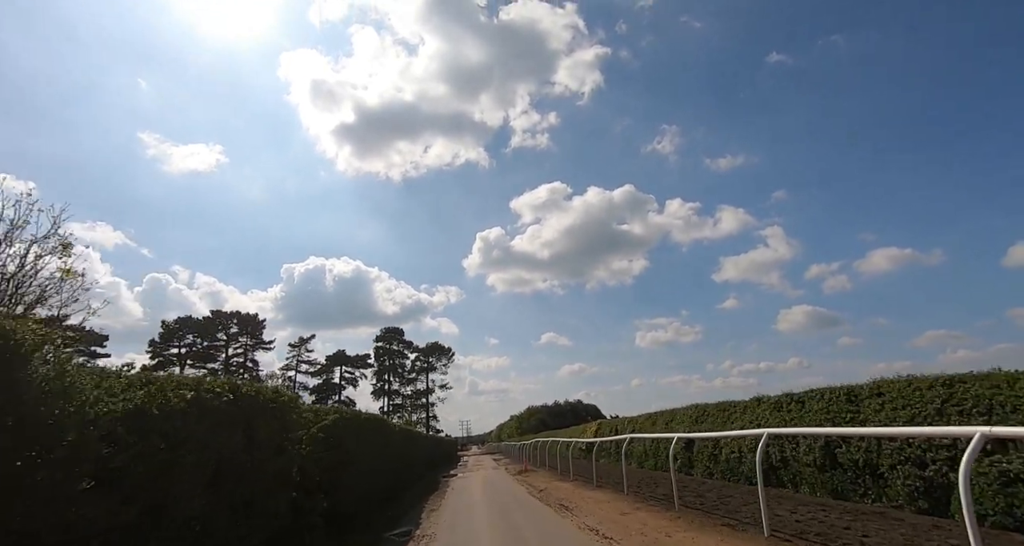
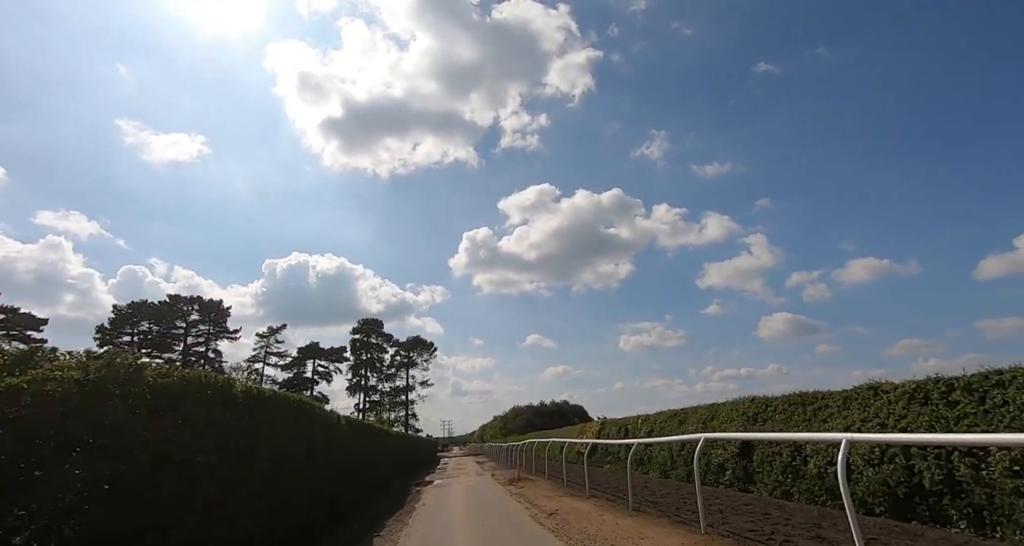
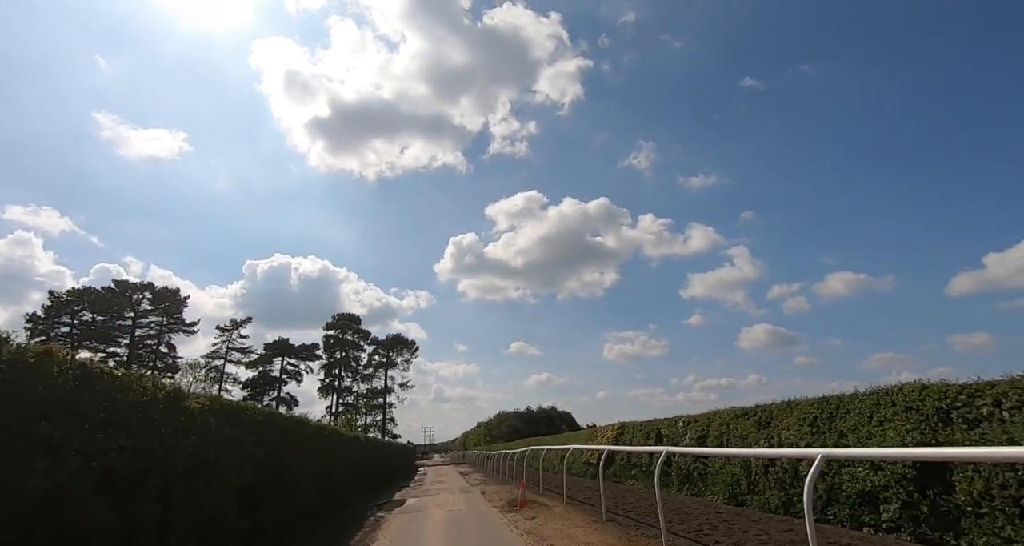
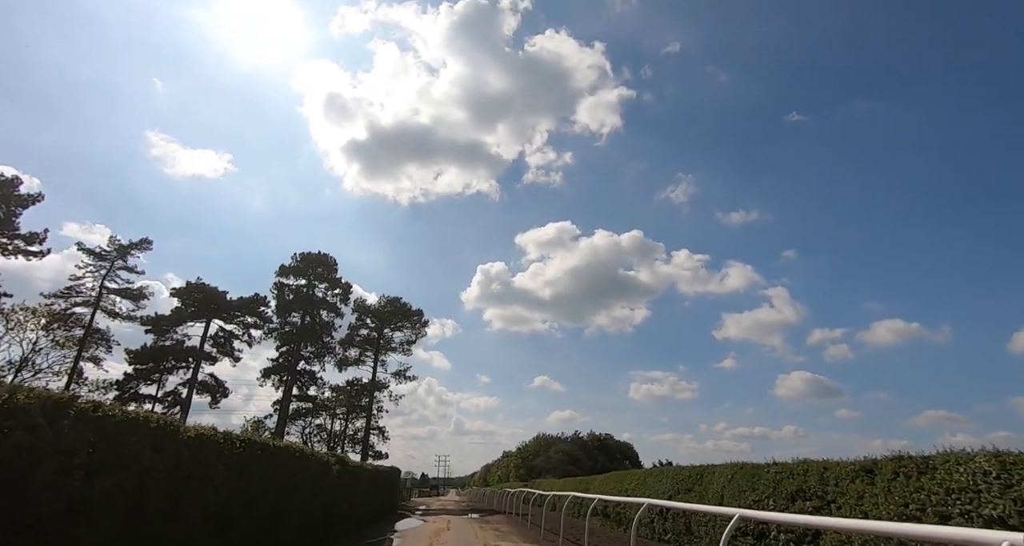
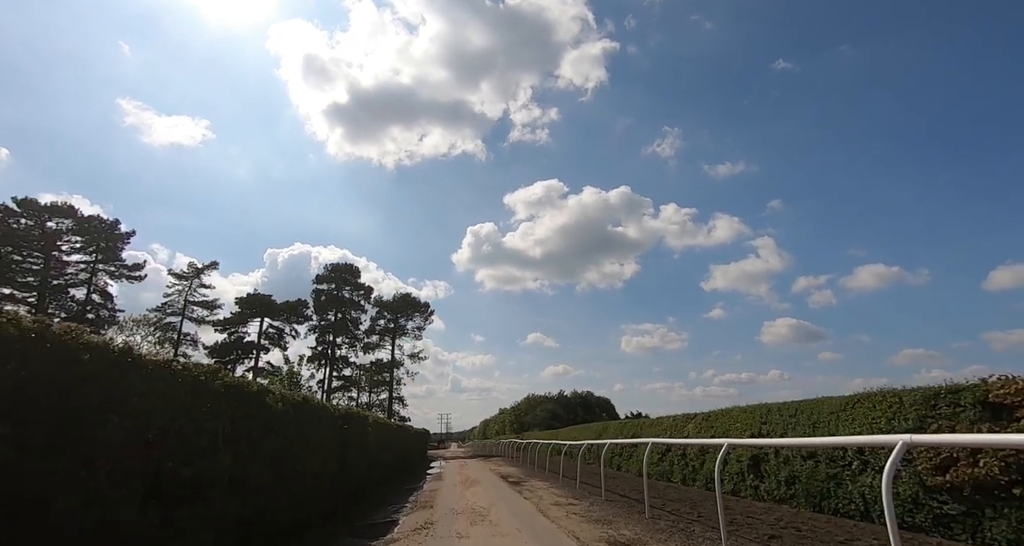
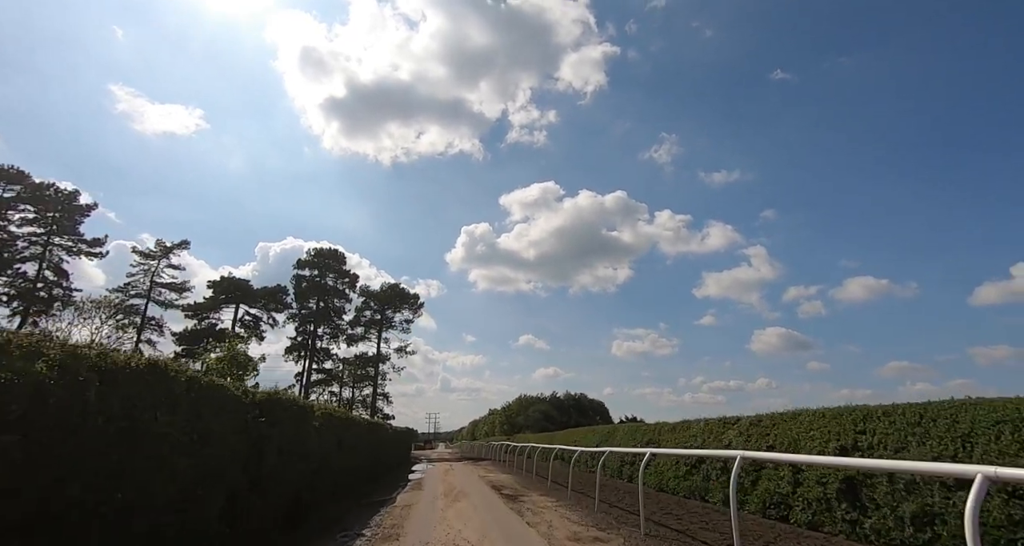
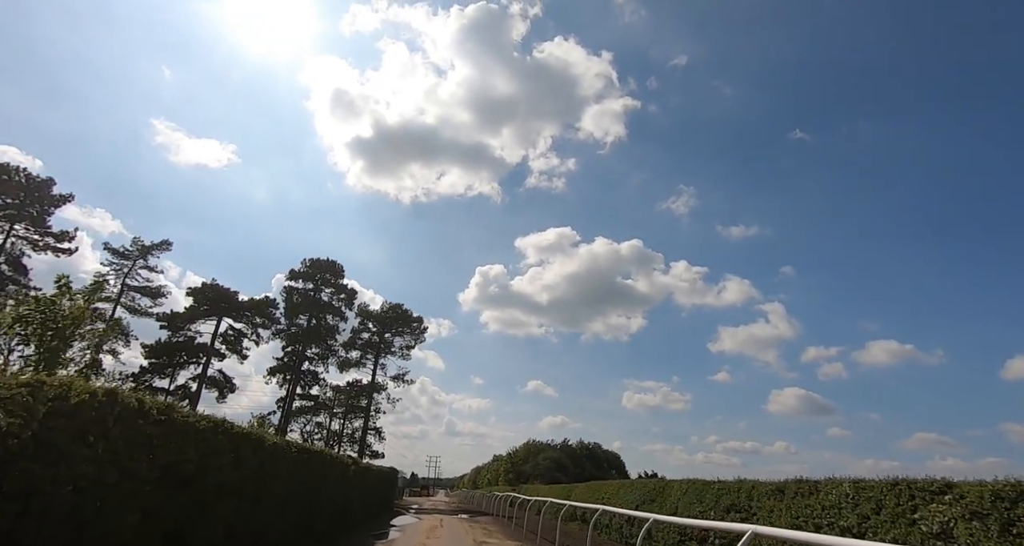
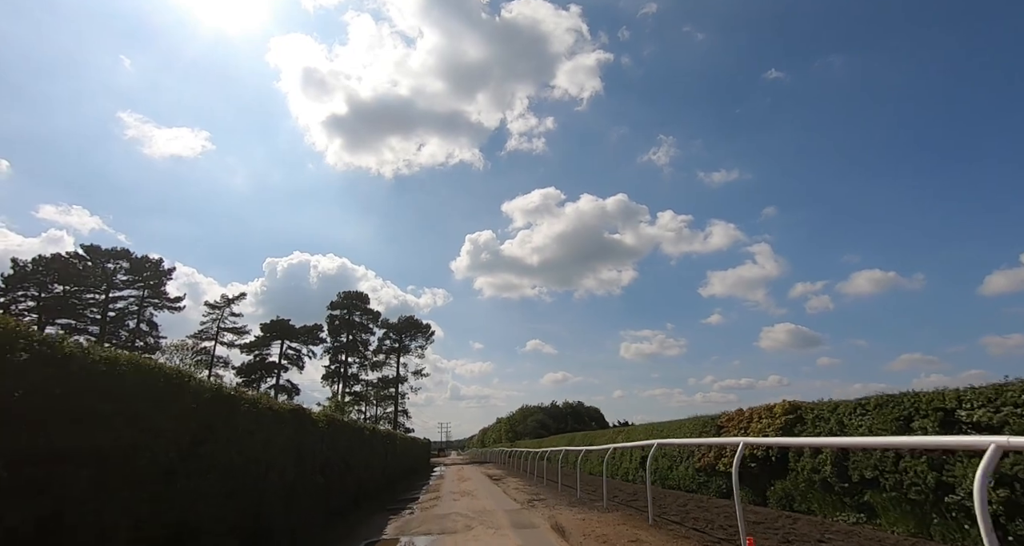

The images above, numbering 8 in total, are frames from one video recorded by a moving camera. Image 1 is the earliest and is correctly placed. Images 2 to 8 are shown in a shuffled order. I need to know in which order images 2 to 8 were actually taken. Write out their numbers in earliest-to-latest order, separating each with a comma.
2, 3, 8, 5, 6, 7, 4
